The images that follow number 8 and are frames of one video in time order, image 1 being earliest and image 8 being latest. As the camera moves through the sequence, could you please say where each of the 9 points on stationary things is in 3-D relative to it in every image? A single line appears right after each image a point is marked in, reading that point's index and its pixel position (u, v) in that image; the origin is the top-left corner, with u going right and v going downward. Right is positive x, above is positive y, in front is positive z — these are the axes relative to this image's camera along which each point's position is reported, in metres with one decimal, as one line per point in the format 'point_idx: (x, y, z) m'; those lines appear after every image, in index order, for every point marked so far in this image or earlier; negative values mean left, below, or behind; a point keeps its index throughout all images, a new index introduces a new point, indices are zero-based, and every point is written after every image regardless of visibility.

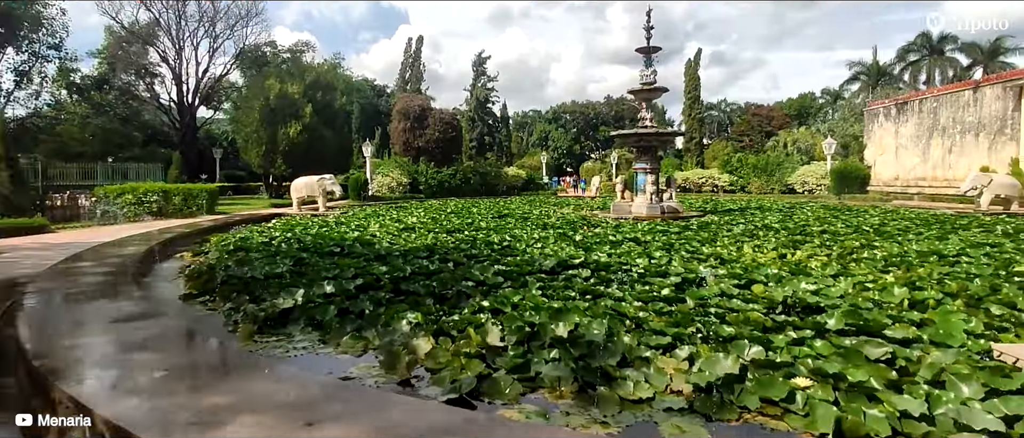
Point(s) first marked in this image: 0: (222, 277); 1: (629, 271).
0: (-2.6, -0.5, +5.1) m
1: (+1.1, -0.5, +5.1) m
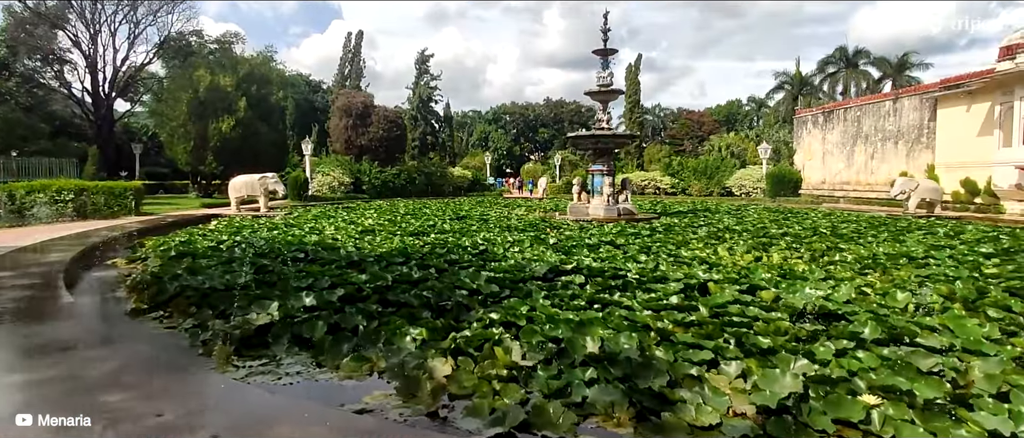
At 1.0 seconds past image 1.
0: (-2.7, -0.5, +4.5) m
1: (+1.0, -0.5, +4.9) m
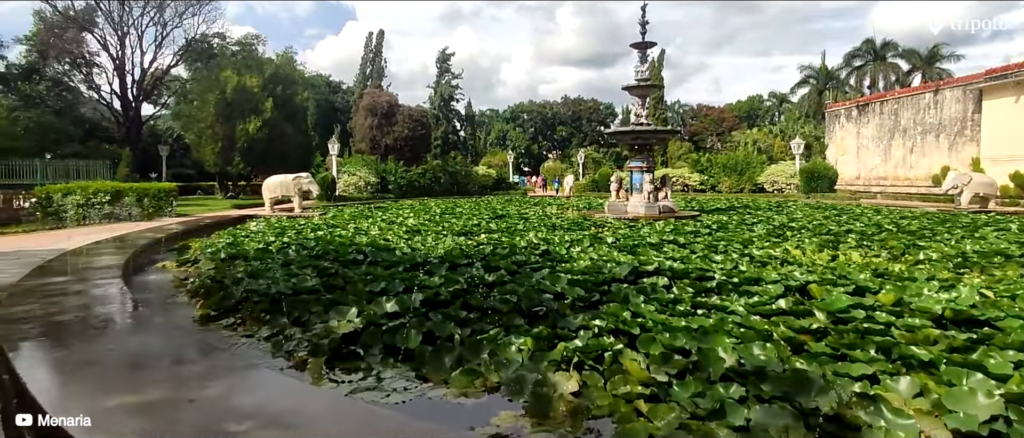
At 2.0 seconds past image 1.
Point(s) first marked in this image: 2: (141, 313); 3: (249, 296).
0: (-2.1, -0.6, +4.3) m
1: (+1.7, -0.5, +4.6) m
2: (-2.5, -0.6, +3.8) m
3: (-2.0, -0.6, +4.2) m
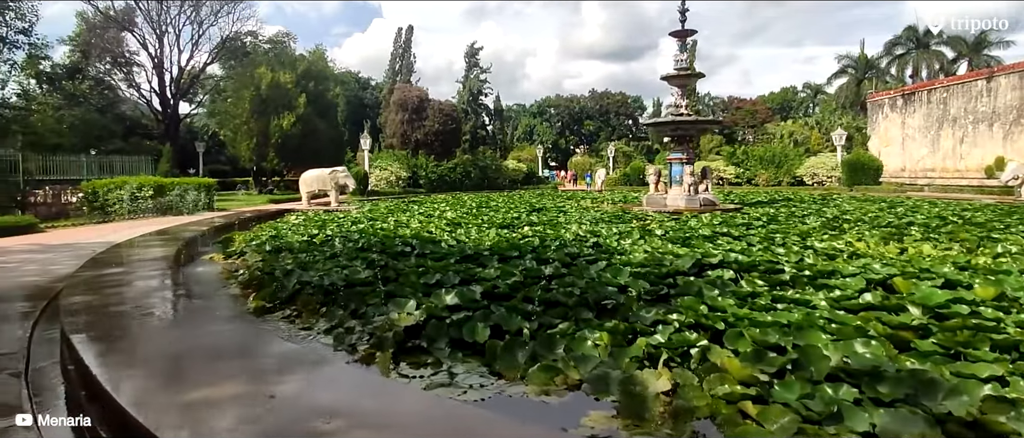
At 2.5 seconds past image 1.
0: (-1.6, -0.5, +4.2) m
1: (+2.1, -0.4, +4.3) m
2: (-2.1, -0.6, +3.7) m
3: (-1.5, -0.5, +4.1) m
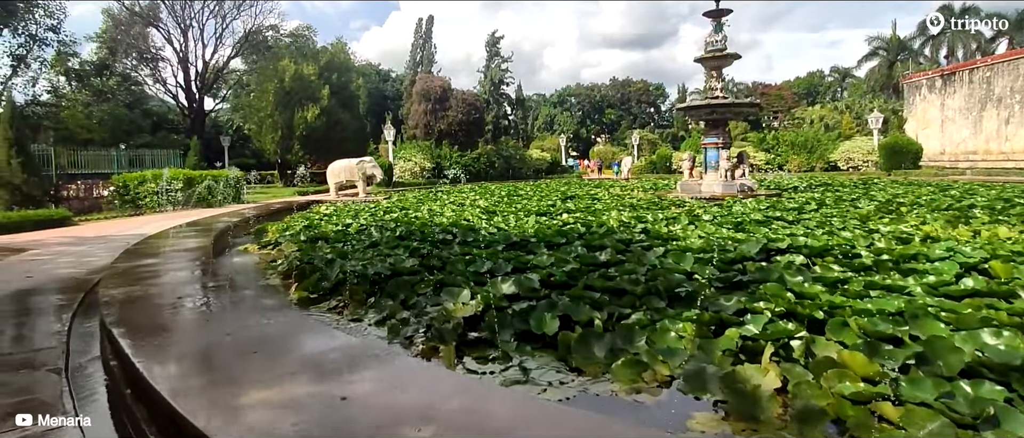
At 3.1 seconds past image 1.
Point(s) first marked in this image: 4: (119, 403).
0: (-1.2, -0.4, +4.0) m
1: (+2.5, -0.3, +4.0) m
2: (-1.7, -0.5, +3.5) m
3: (-1.2, -0.4, +3.9) m
4: (-1.6, -0.7, +2.3) m
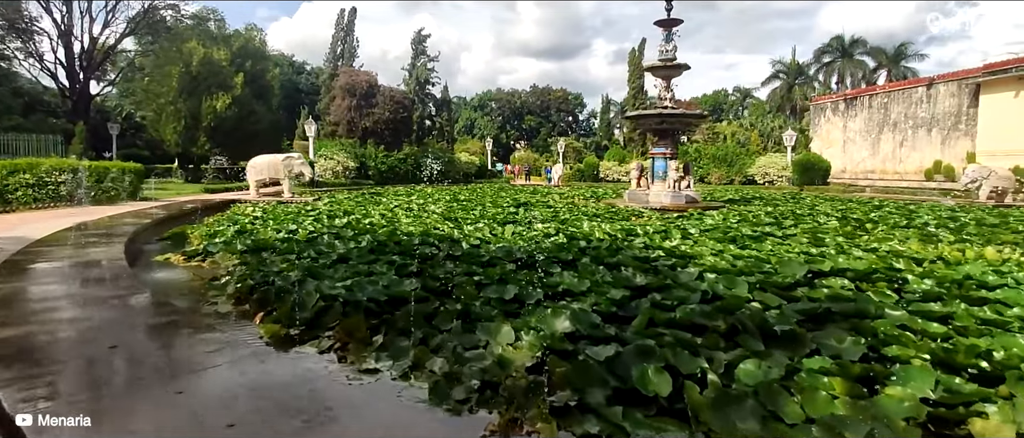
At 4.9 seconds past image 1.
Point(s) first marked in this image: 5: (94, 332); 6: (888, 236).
0: (-1.1, -0.4, +3.1) m
1: (+2.6, -0.4, +3.7) m
2: (-1.5, -0.5, +2.6) m
3: (-1.0, -0.5, +3.0) m
4: (-1.2, -0.8, +1.3) m
5: (-1.9, -0.5, +2.6) m
6: (+4.4, -0.2, +6.6) m
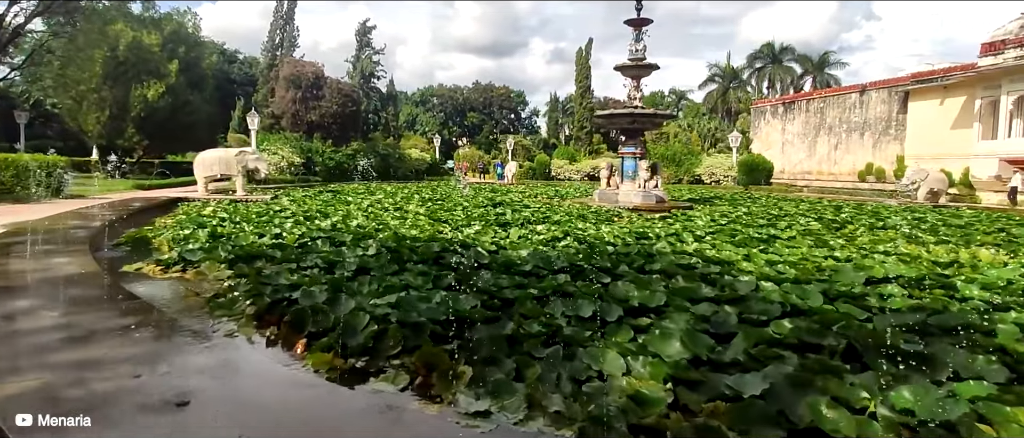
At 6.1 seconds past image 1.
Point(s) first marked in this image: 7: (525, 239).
0: (-0.7, -0.5, +2.6) m
1: (+2.9, -0.4, +3.7) m
2: (-1.0, -0.6, +2.1) m
3: (-0.6, -0.5, +2.6) m
4: (-0.6, -0.8, +0.9) m
5: (-1.5, -0.5, +2.0) m
6: (+4.4, -0.2, +6.8) m
7: (+0.1, -0.2, +5.4) m
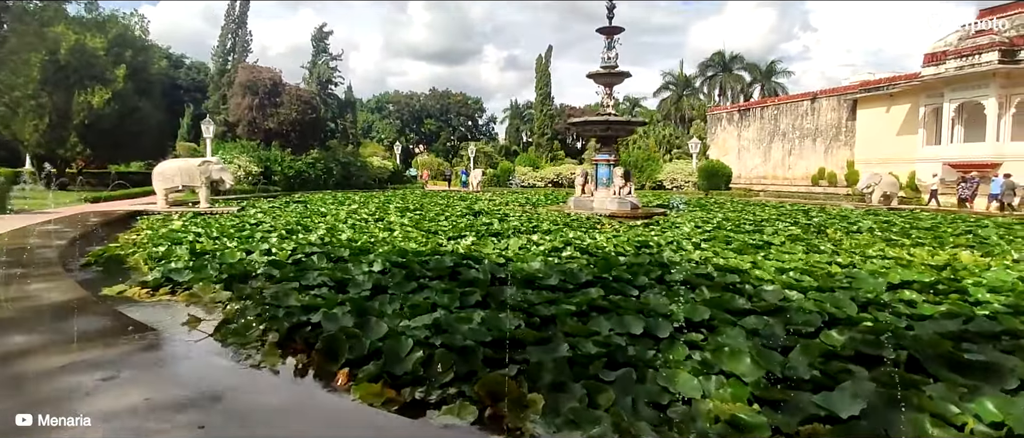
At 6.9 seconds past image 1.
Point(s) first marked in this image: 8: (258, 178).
0: (-0.5, -0.6, +2.5) m
1: (+3.1, -0.5, +3.8) m
2: (-0.7, -0.6, +1.9) m
3: (-0.4, -0.6, +2.4) m
4: (-0.2, -0.9, +0.7) m
5: (-1.2, -0.6, +1.8) m
6: (+4.3, -0.3, +7.0) m
7: (+0.1, -0.3, +5.2) m
8: (-8.7, +1.4, +19.3) m
